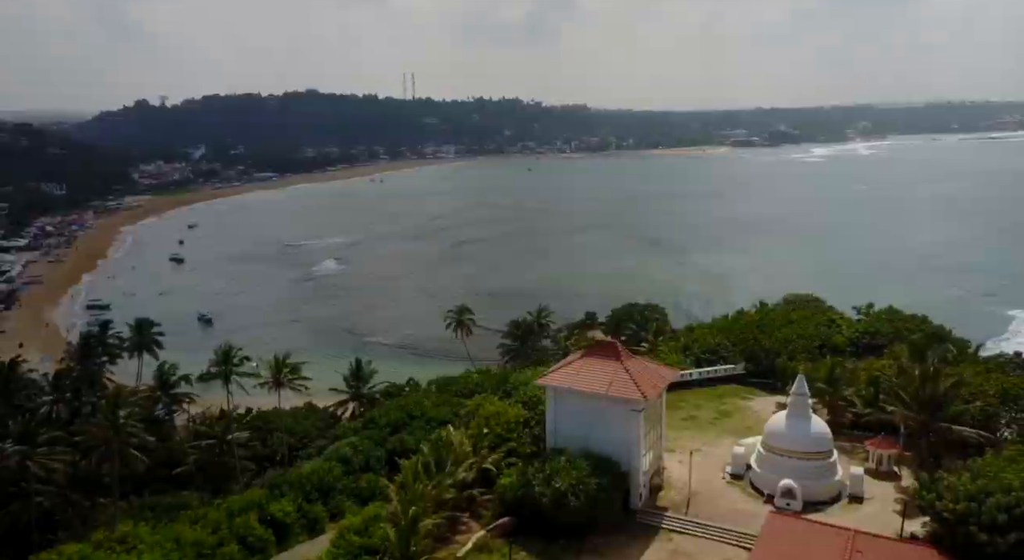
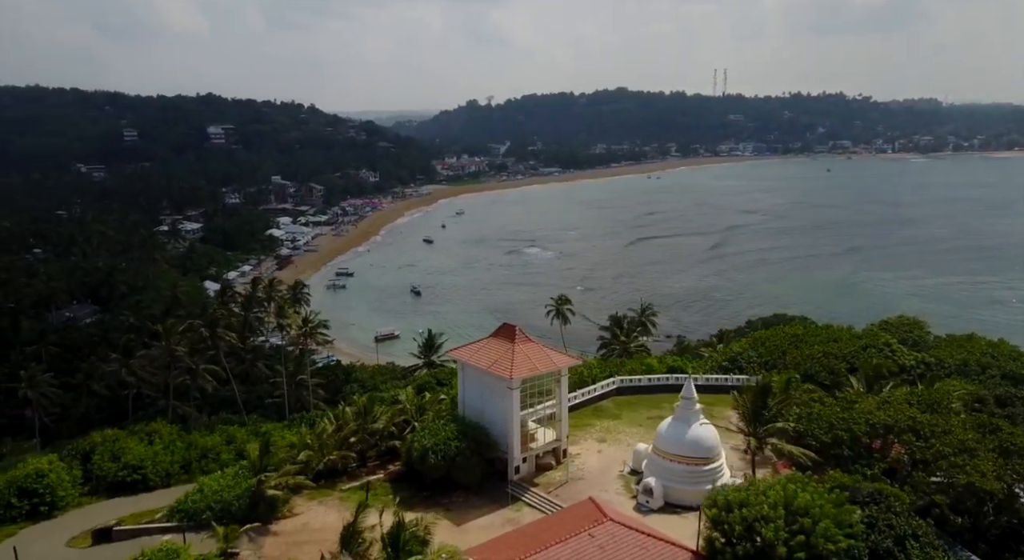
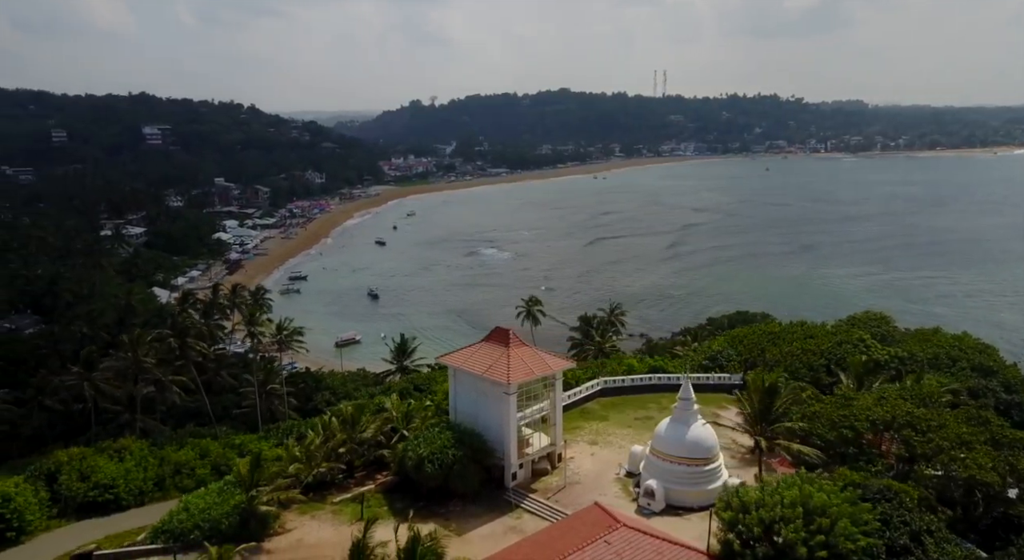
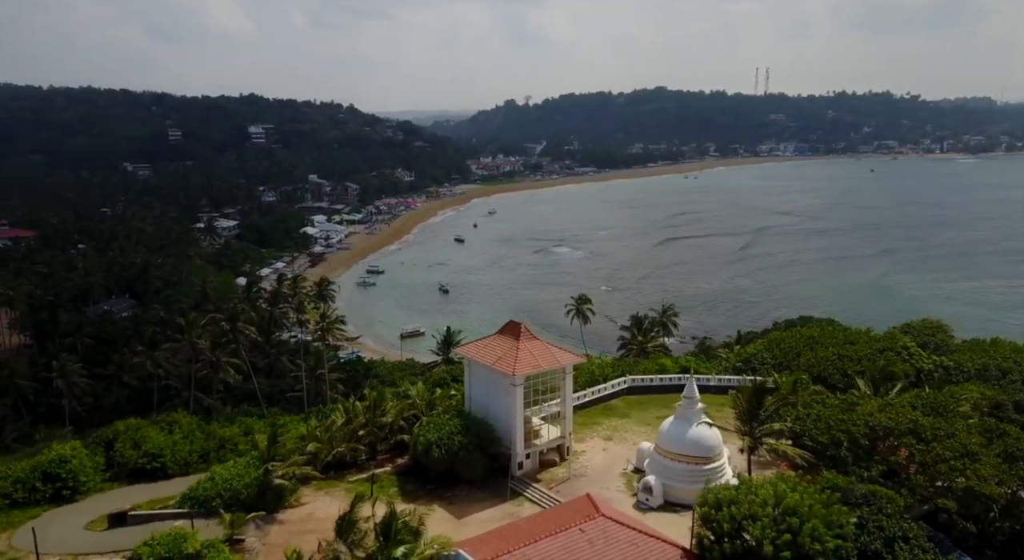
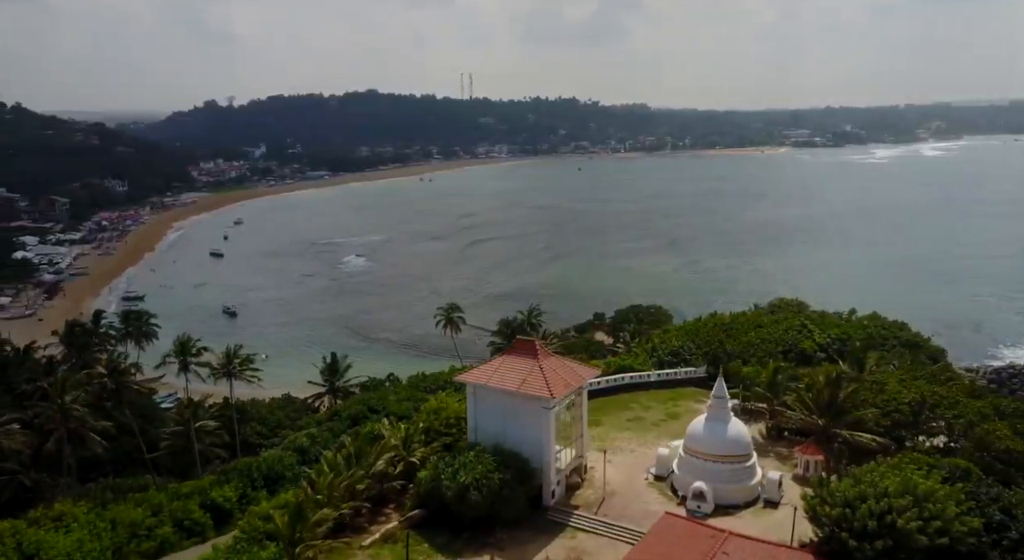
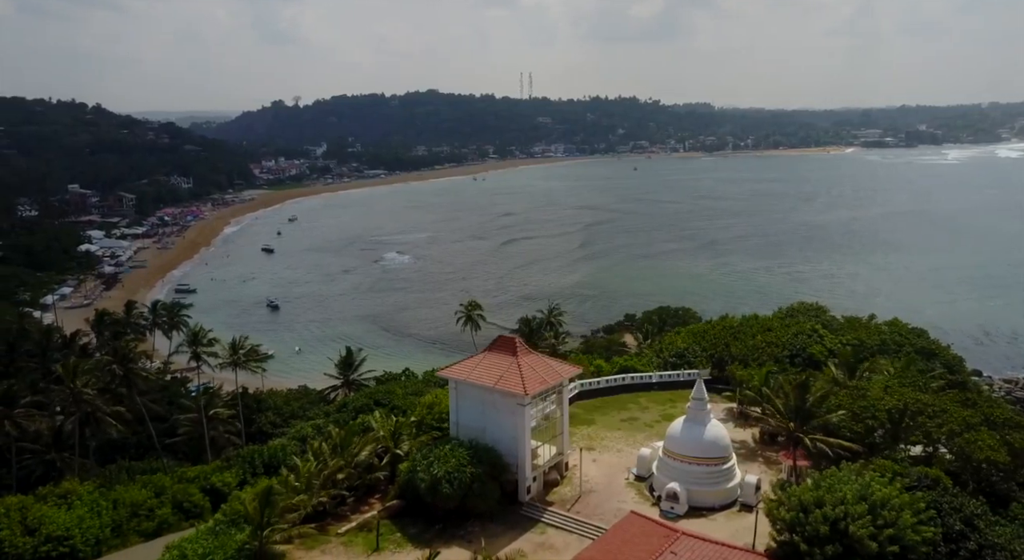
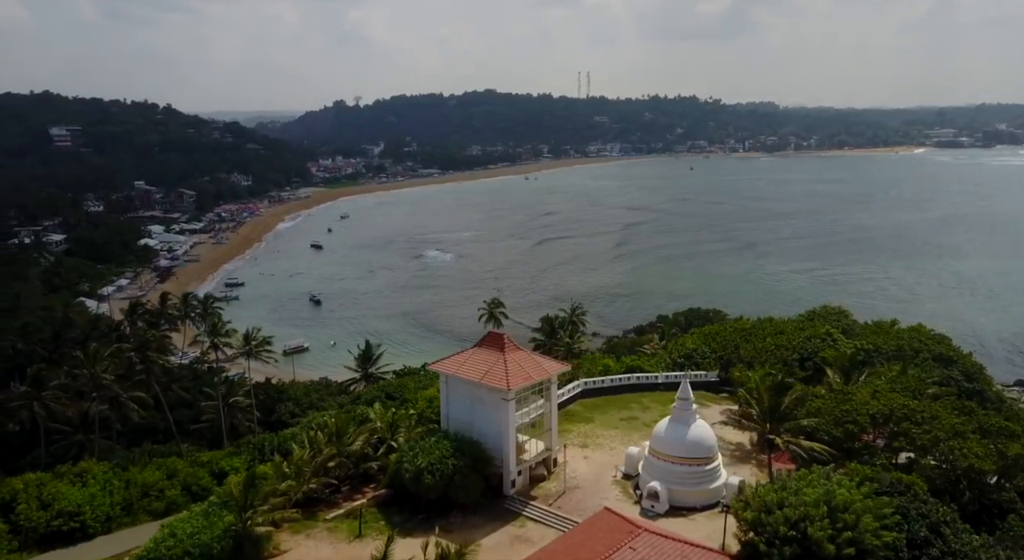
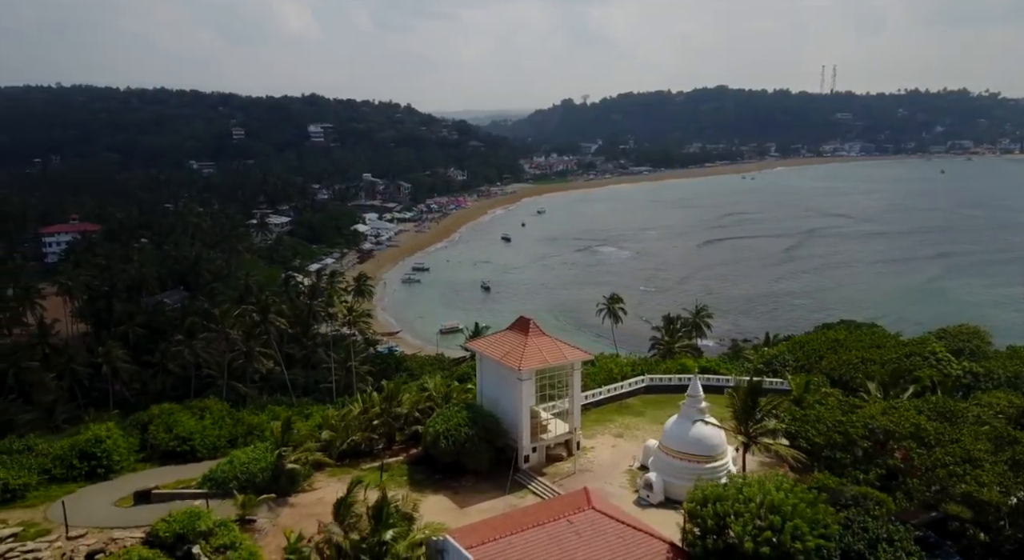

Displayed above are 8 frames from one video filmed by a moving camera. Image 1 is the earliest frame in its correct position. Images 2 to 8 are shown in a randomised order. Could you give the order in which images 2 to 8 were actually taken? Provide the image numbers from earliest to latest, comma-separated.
5, 6, 7, 3, 2, 4, 8
